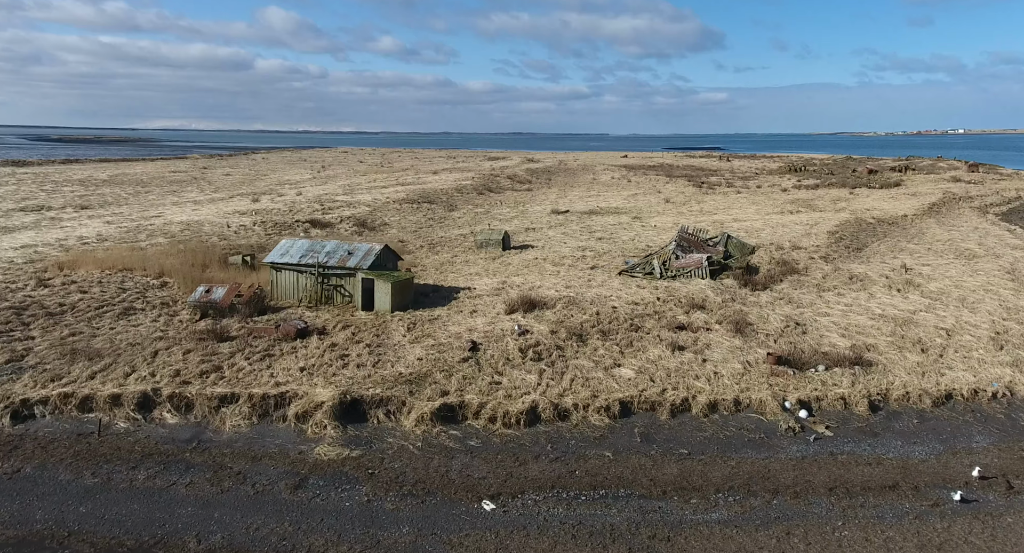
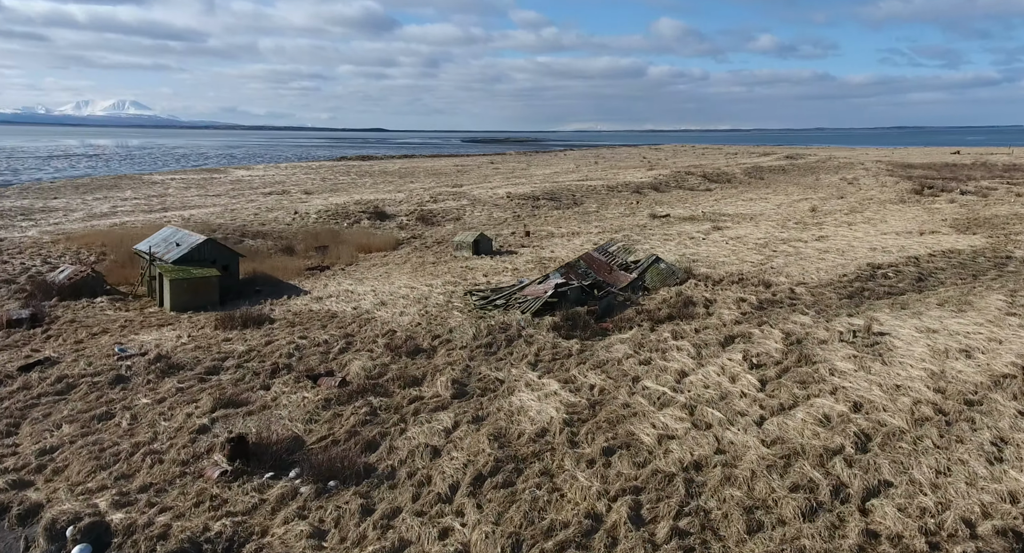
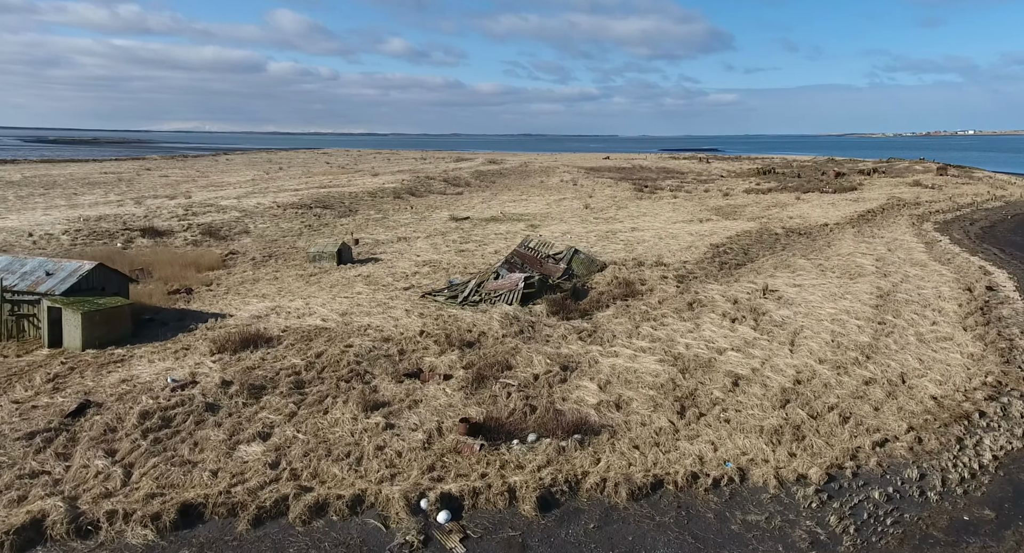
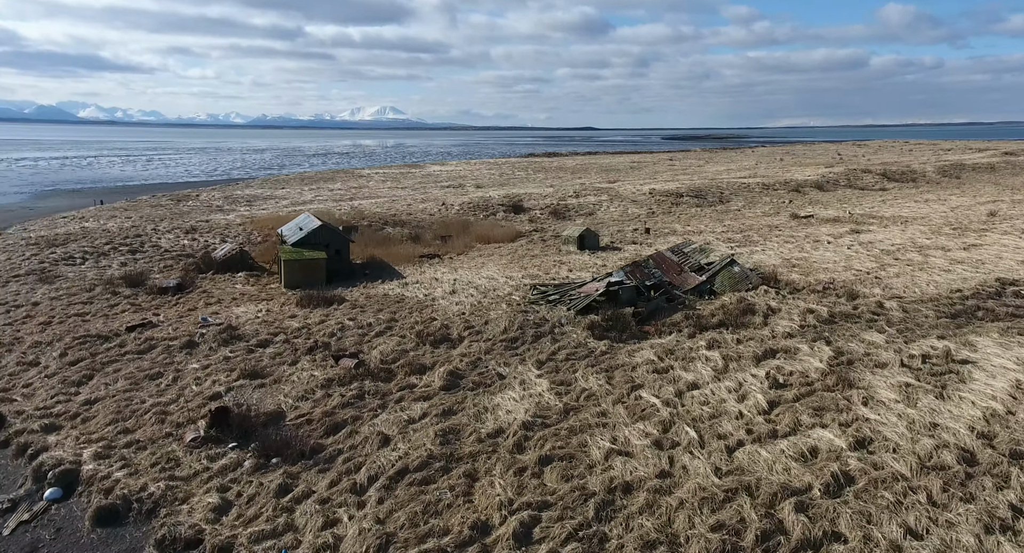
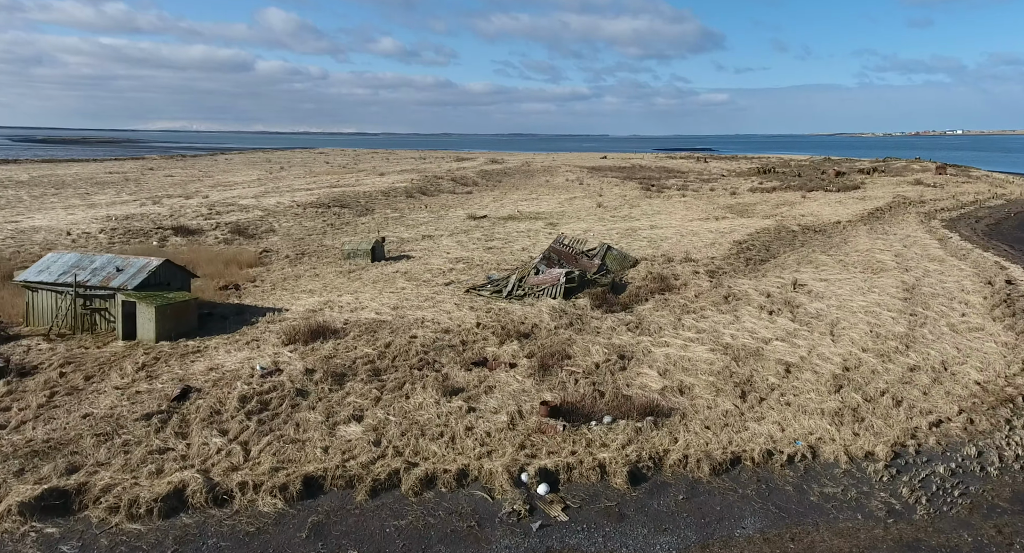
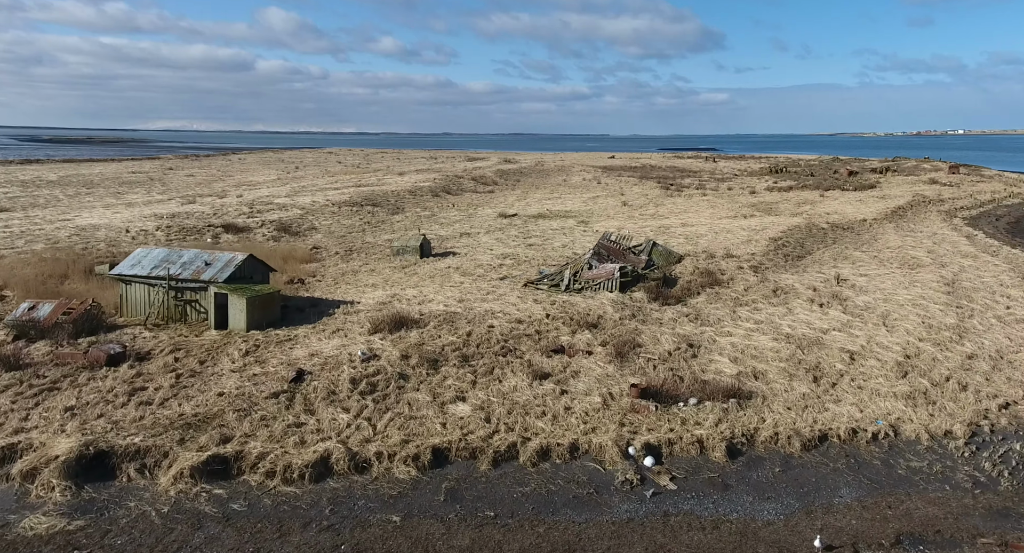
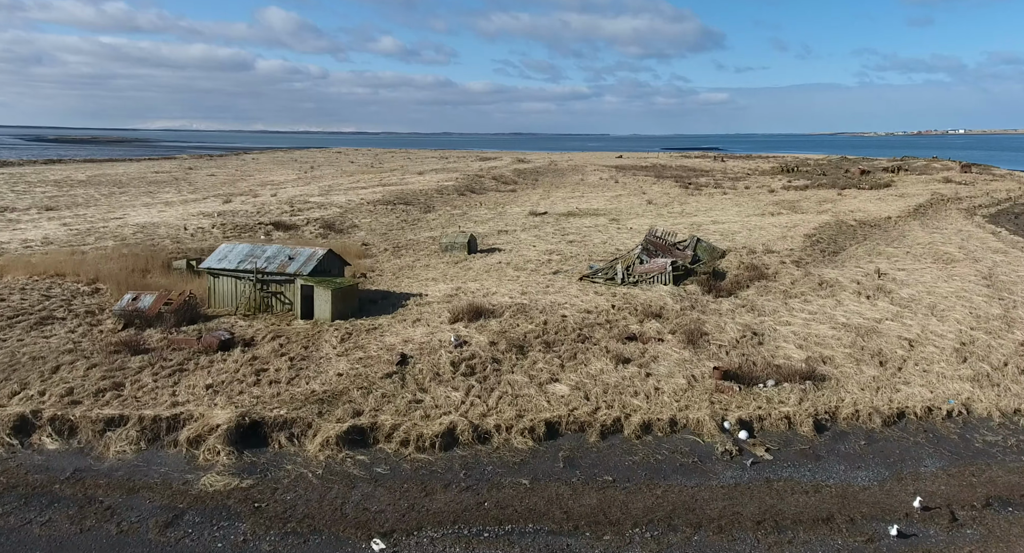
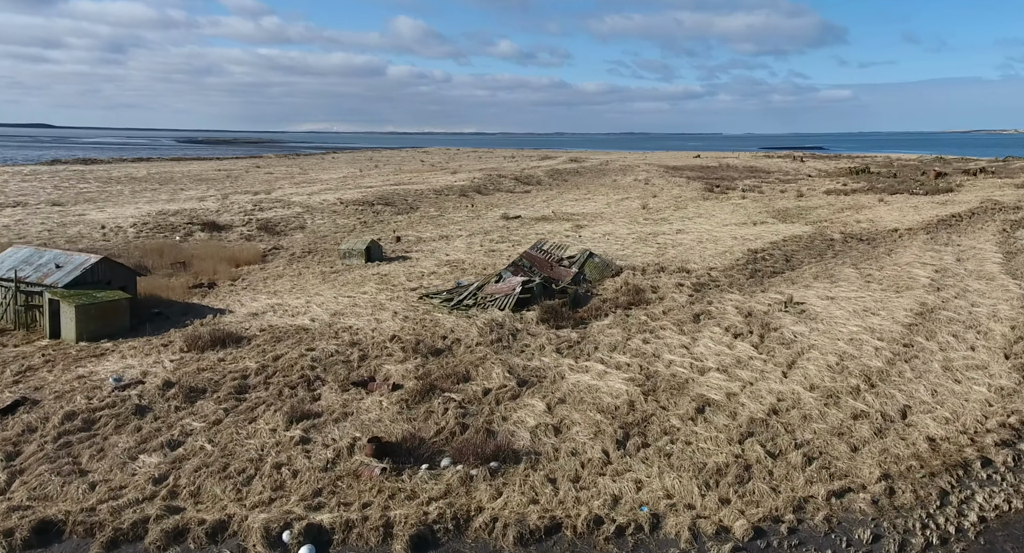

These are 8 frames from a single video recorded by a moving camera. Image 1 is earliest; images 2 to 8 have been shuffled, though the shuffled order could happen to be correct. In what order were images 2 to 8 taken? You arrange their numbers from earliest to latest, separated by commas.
7, 6, 5, 3, 8, 2, 4
